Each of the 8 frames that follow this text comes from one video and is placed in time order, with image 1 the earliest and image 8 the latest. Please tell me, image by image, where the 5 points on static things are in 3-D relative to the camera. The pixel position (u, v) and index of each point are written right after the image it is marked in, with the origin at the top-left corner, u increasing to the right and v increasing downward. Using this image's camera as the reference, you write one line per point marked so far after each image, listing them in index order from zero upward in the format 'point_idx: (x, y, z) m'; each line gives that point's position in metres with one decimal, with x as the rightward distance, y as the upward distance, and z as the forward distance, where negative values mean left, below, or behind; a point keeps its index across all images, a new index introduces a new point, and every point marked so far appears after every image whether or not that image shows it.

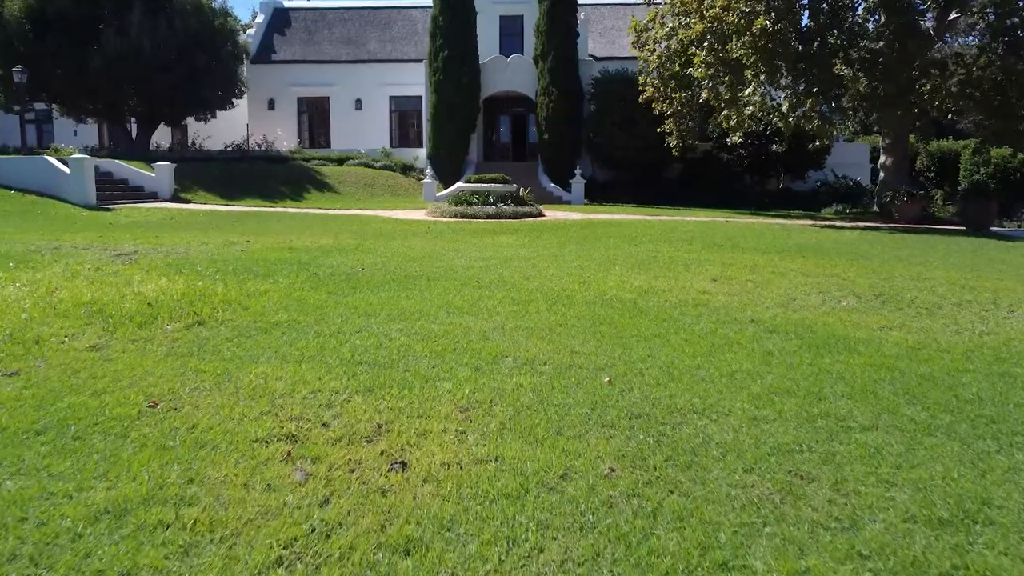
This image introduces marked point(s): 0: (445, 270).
0: (-0.9, +0.2, +10.5) m
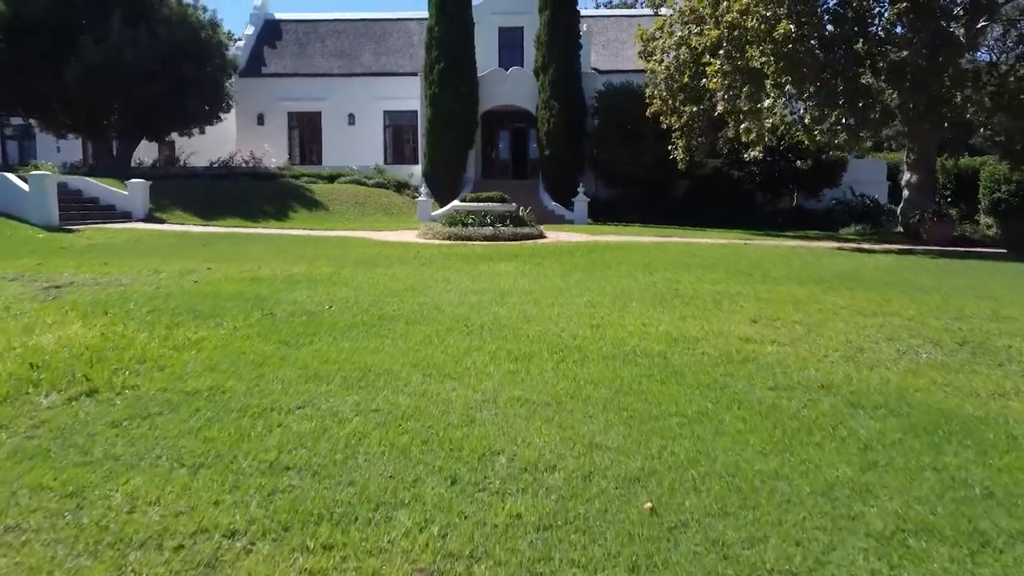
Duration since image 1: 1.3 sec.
0: (-0.9, -0.2, +8.7) m
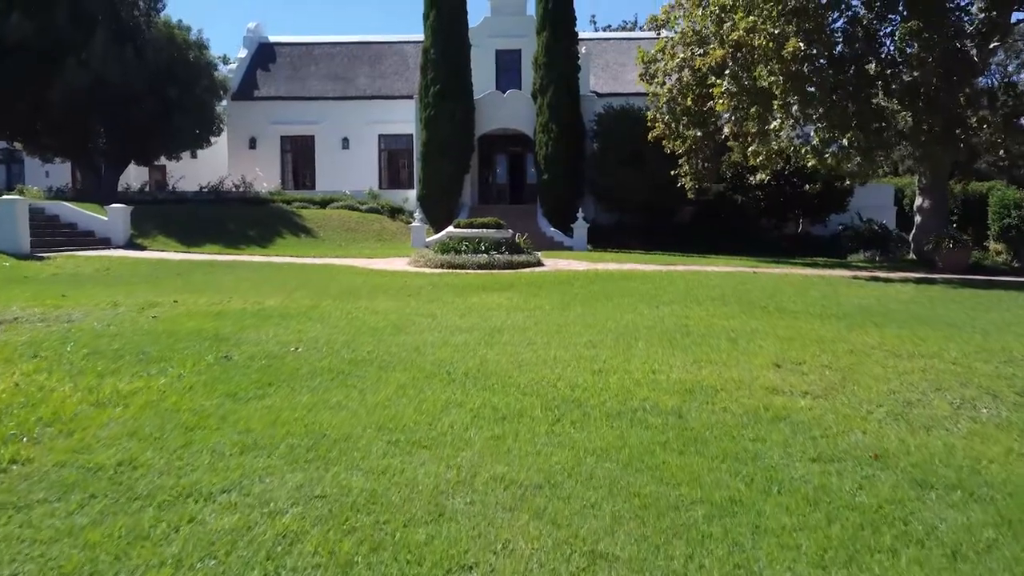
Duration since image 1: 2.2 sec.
0: (-1.0, -0.6, +7.7) m
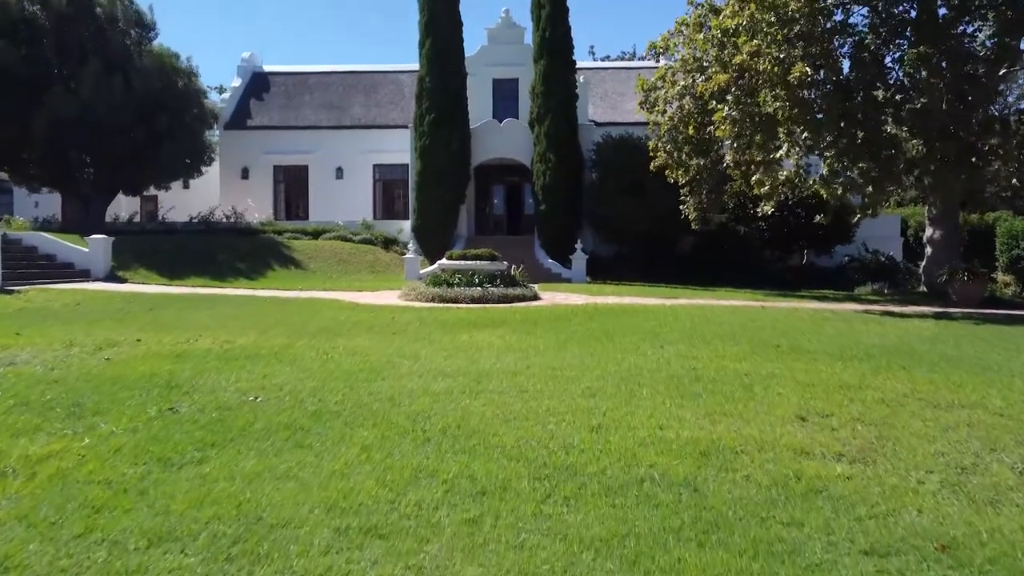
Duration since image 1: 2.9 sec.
0: (-1.1, -0.9, +6.8) m
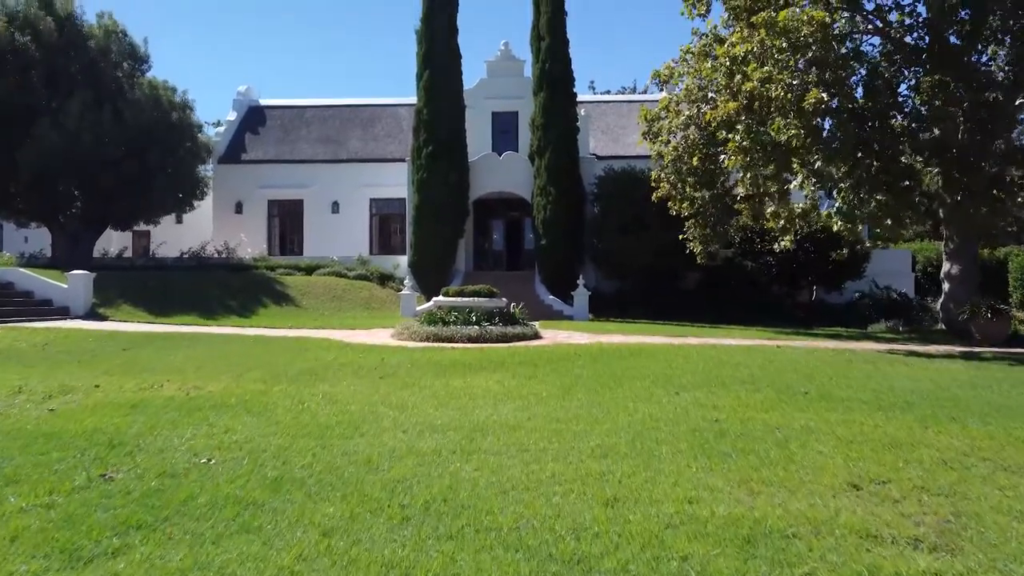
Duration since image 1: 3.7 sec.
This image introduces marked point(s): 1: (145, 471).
0: (-1.1, -1.2, +5.8) m
1: (-2.5, -1.3, +5.5) m
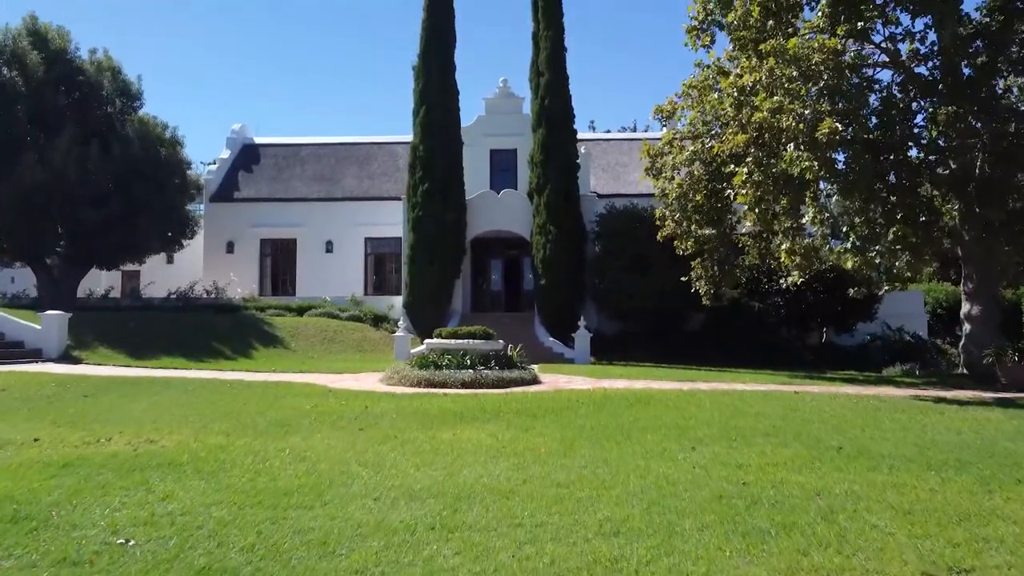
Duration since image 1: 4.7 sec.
0: (-1.2, -1.5, +4.7) m
1: (-2.6, -1.5, +4.4) m
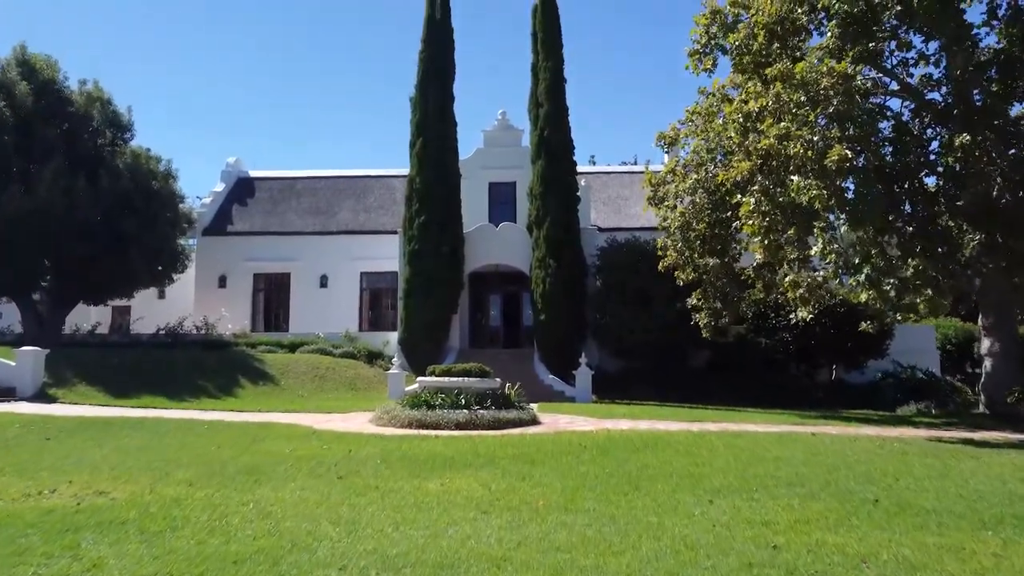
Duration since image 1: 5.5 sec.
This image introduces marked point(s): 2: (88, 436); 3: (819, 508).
0: (-1.2, -1.6, +3.8) m
1: (-2.6, -1.6, +3.5) m
2: (-6.3, -2.2, +11.8) m
3: (+2.7, -1.9, +6.9) m
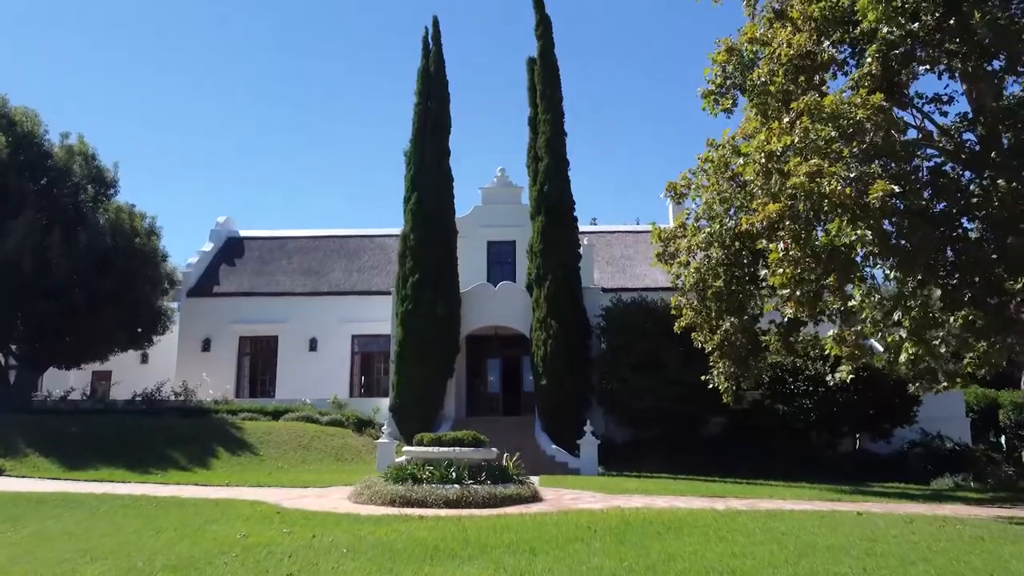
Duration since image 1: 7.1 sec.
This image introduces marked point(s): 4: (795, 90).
0: (-1.3, -1.6, +2.1) m
1: (-2.7, -1.6, +1.8) m
2: (-6.3, -2.9, +10.0) m
3: (+2.6, -2.1, +5.2) m
4: (+5.1, +3.6, +14.7) m
